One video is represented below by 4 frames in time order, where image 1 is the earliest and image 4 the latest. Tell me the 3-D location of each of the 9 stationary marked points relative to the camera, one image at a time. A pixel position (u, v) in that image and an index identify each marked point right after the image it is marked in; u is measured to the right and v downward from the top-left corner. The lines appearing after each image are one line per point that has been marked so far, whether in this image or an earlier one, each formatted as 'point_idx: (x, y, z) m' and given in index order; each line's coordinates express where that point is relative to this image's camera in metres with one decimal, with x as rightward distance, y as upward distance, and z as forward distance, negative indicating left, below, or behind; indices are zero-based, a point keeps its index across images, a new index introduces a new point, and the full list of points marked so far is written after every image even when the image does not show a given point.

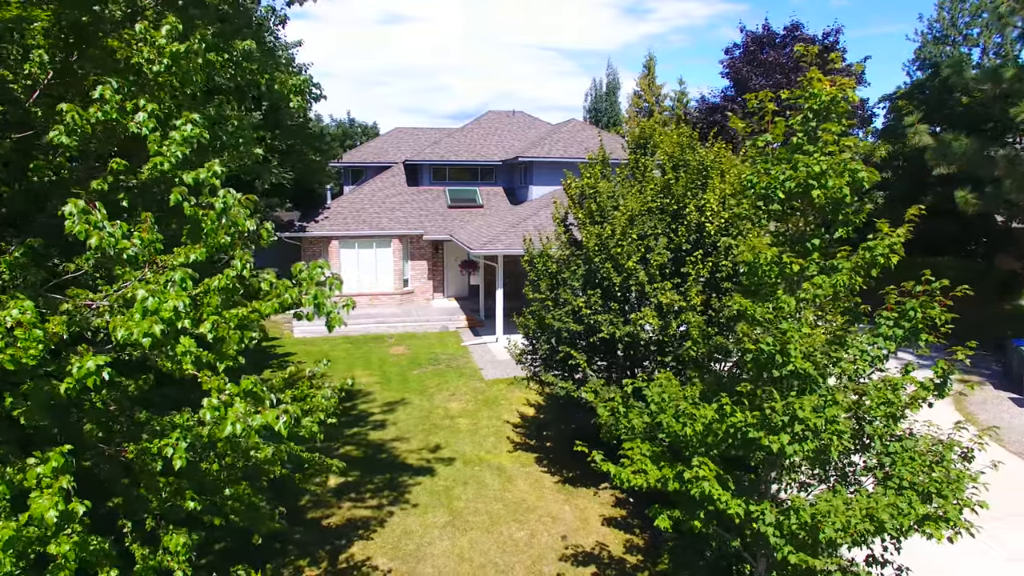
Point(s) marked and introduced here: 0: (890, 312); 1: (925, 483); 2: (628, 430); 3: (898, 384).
0: (+3.2, -0.2, +5.2) m
1: (+3.2, -1.5, +4.7) m
2: (+1.1, -1.3, +5.6) m
3: (+3.1, -0.8, +4.9) m
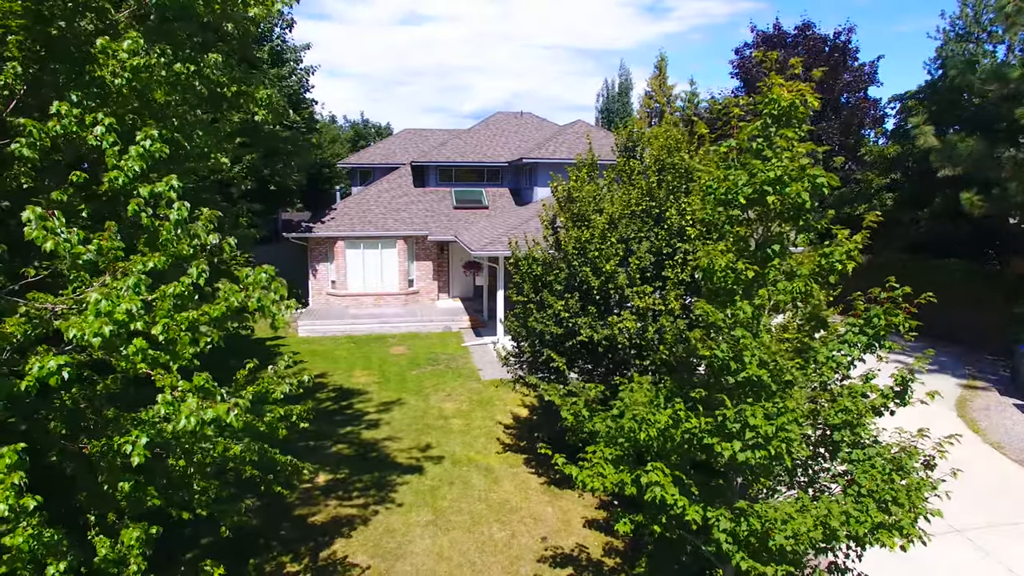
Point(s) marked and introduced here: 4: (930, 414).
0: (+2.9, -0.3, +5.2) m
1: (+2.8, -1.6, +4.7) m
2: (+0.7, -1.4, +5.7) m
3: (+2.8, -0.8, +4.9) m
4: (+9.0, -2.7, +13.2) m
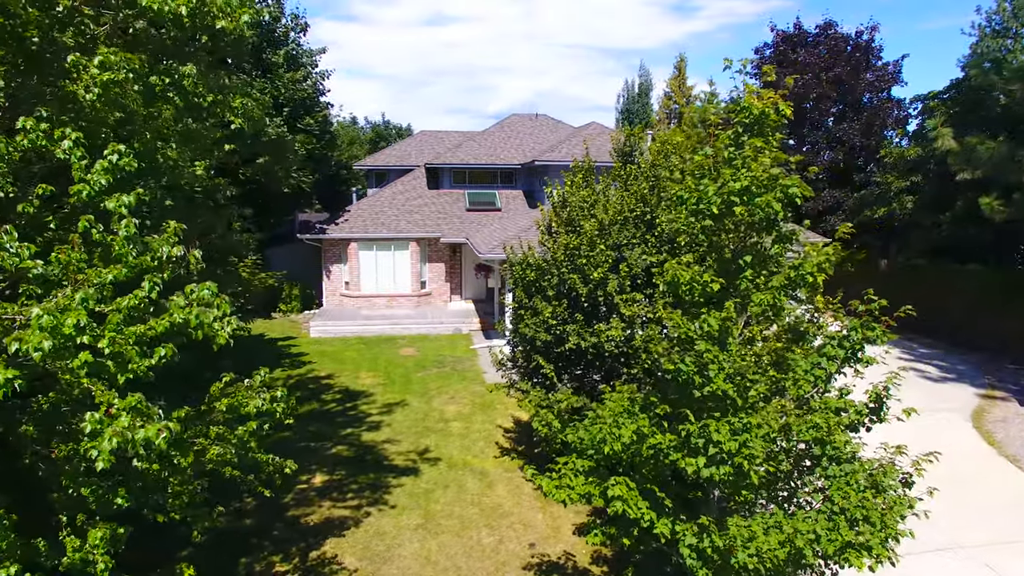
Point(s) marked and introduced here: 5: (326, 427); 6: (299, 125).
0: (+2.7, -0.4, +5.1) m
1: (+2.6, -1.7, +4.6) m
2: (+0.5, -1.4, +5.7) m
3: (+2.5, -0.9, +4.8) m
4: (+9.0, -2.9, +12.8) m
5: (-3.5, -2.6, +11.6) m
6: (-6.6, +5.1, +19.0) m
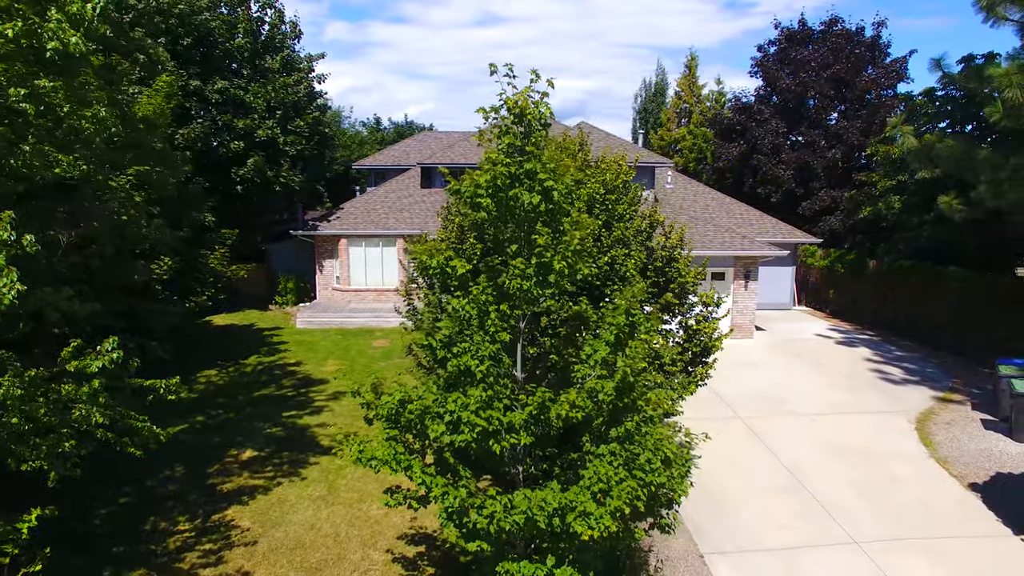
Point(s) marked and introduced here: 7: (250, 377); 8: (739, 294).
0: (+0.8, -0.3, +5.5) m
1: (+0.7, -1.6, +5.0) m
2: (-1.3, -1.3, +6.2) m
3: (+0.6, -0.8, +5.2) m
4: (+7.7, -2.9, +12.7) m
5: (-4.8, -2.5, +12.5) m
6: (-7.3, +5.3, +20.1) m
7: (-6.1, -2.1, +14.3) m
8: (+6.9, -0.1, +18.6) m
